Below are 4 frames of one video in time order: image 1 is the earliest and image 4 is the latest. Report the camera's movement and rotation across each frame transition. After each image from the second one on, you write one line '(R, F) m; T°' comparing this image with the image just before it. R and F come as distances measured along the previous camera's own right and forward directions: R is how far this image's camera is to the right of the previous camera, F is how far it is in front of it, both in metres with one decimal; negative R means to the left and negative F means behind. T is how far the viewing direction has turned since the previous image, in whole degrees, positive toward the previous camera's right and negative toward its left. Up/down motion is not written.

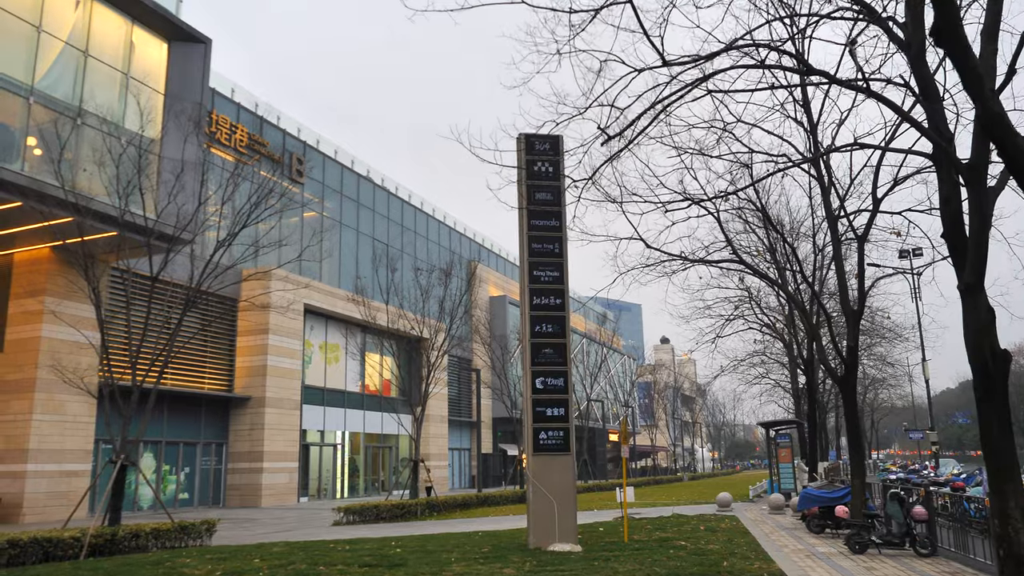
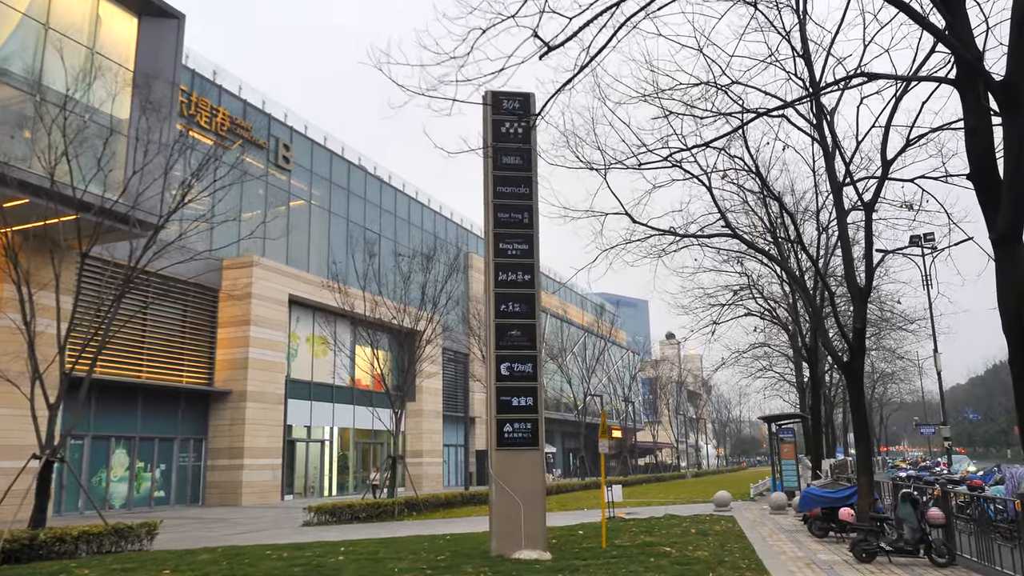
(+0.6, +1.4) m; 0°
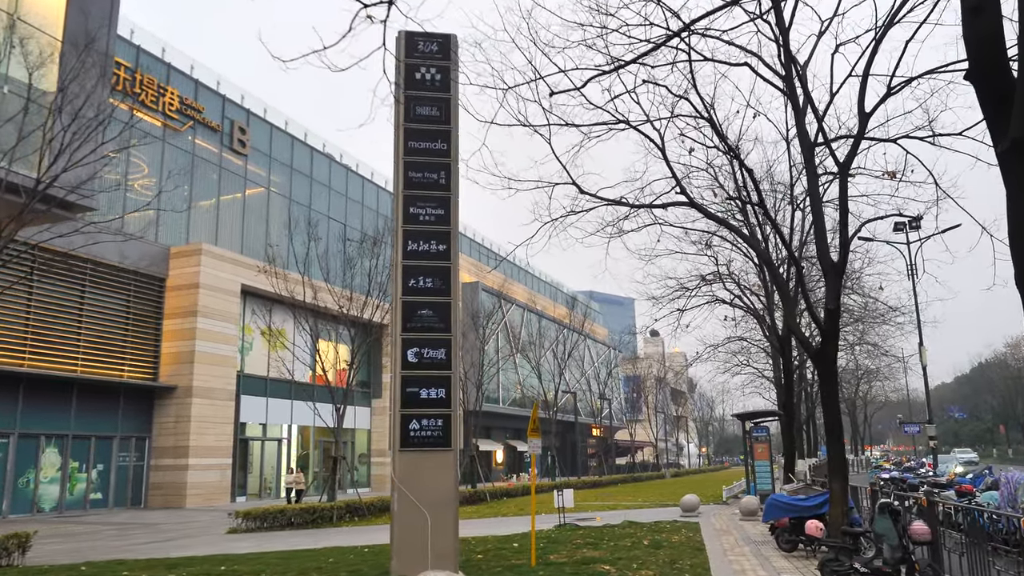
(+0.9, +1.7) m; +1°
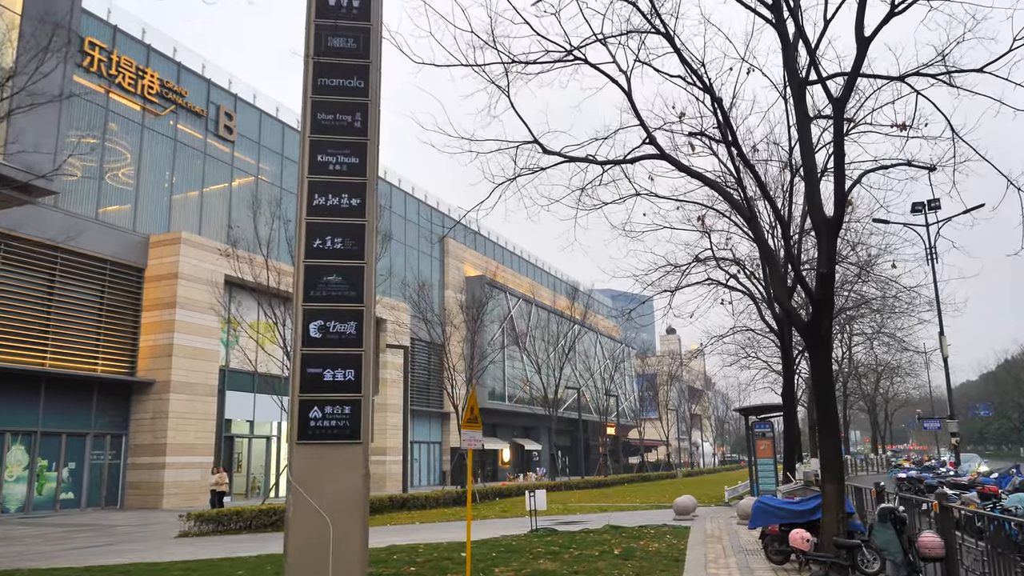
(+0.9, +1.6) m; -1°
